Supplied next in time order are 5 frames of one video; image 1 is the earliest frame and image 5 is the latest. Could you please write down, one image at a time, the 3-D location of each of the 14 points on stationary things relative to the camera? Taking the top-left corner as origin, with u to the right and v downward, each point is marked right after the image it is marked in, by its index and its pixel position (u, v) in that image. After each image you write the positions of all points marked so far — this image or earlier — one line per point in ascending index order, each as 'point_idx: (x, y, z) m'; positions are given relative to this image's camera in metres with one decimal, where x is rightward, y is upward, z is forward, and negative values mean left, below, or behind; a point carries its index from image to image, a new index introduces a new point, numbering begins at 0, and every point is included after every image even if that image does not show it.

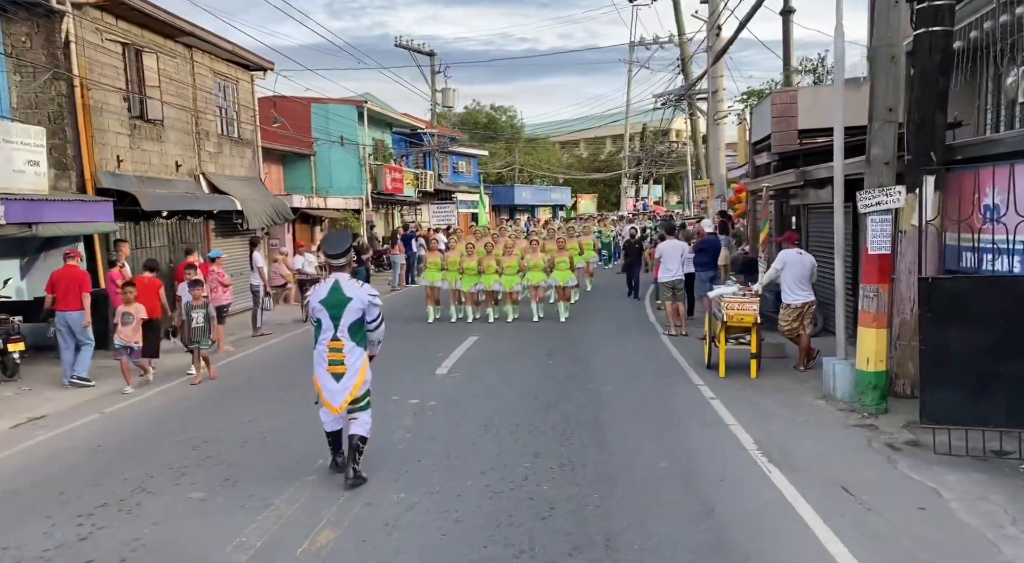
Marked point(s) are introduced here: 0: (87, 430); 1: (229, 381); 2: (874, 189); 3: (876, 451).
0: (-4.2, -1.5, +8.2) m
1: (-3.7, -1.3, +10.9) m
2: (+3.5, +0.9, +8.1) m
3: (+3.1, -1.4, +7.0) m
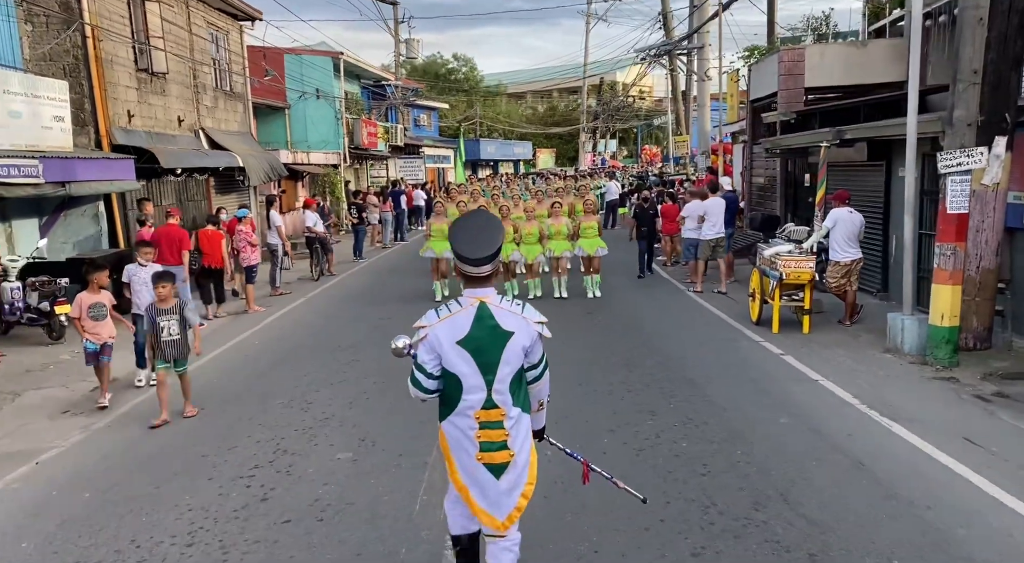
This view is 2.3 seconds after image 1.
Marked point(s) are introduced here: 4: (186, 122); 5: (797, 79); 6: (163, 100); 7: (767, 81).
0: (-3.3, -1.1, +8.1) m
1: (-2.9, -0.7, +10.7) m
2: (+4.4, +1.3, +8.3) m
3: (+4.1, -1.1, +7.4) m
4: (-6.9, +3.4, +17.7) m
5: (+5.9, +4.2, +17.3) m
6: (-6.9, +3.6, +16.5) m
7: (+5.8, +4.6, +19.0) m
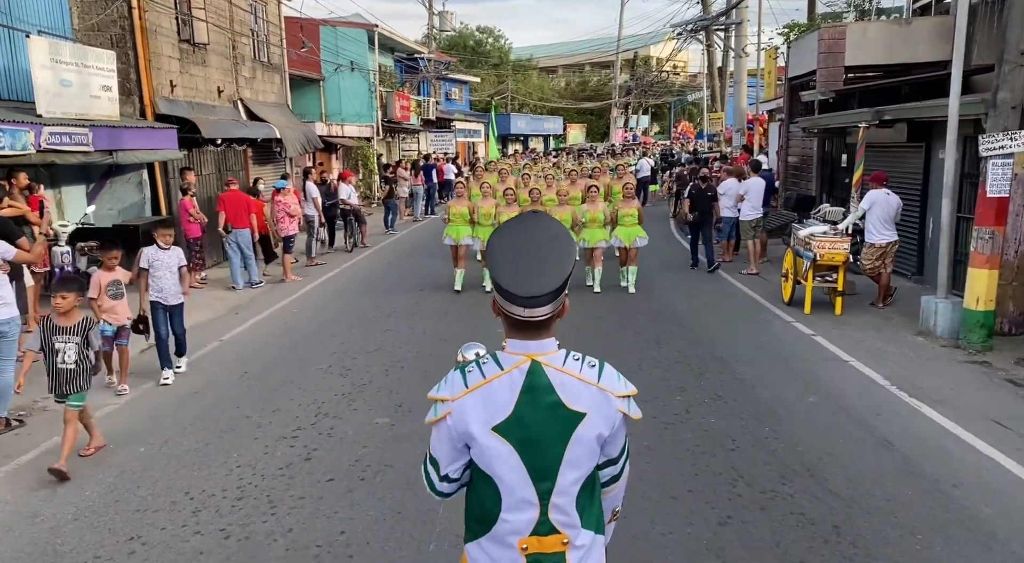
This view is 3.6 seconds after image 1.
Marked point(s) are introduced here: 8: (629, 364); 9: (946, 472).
0: (-2.9, -0.8, +8.4) m
1: (-2.5, -0.4, +11.0) m
2: (+4.8, +1.5, +8.2) m
3: (+4.3, -0.9, +7.4) m
4: (-6.2, +4.1, +17.9) m
5: (+6.7, +4.6, +17.0) m
6: (-6.2, +4.2, +16.8) m
7: (+6.6, +5.0, +18.7) m
8: (+1.1, -0.8, +8.1) m
9: (+2.7, -1.2, +5.2) m
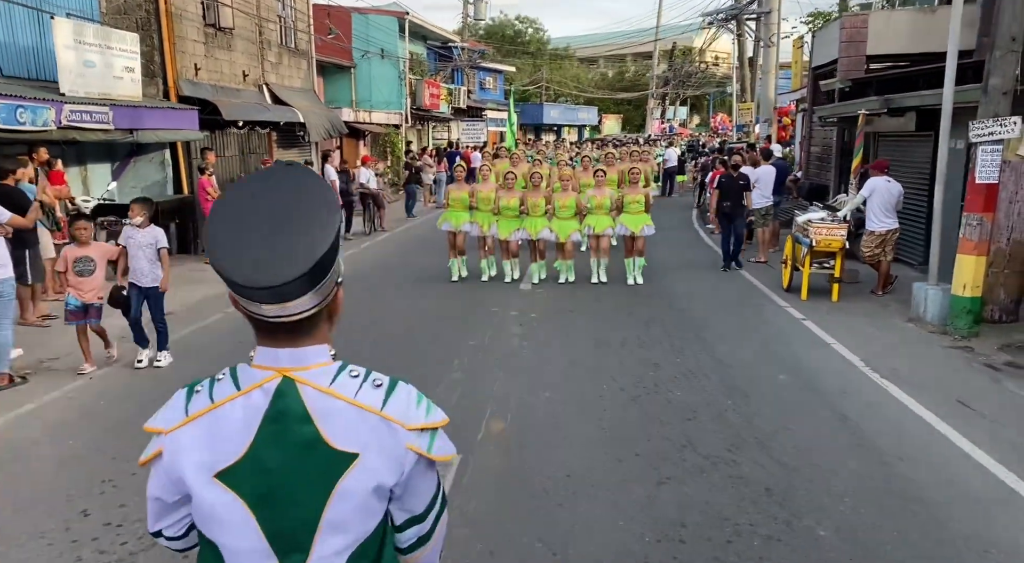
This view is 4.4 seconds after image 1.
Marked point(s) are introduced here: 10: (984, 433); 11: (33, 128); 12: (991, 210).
0: (-3.1, -0.5, +8.7) m
1: (-2.5, 0.0, +11.3) m
2: (+4.7, +1.6, +8.2) m
3: (+4.2, -0.8, +7.4) m
4: (-5.8, +4.5, +18.4) m
5: (+7.0, +4.8, +16.9) m
6: (-5.8, +4.7, +17.2) m
7: (+7.1, +5.2, +18.6) m
8: (+1.0, -0.6, +8.2) m
9: (+2.4, -1.1, +5.3) m
10: (+3.2, -1.0, +5.7) m
11: (-5.8, +1.8, +10.0) m
12: (+4.8, +0.7, +8.4) m
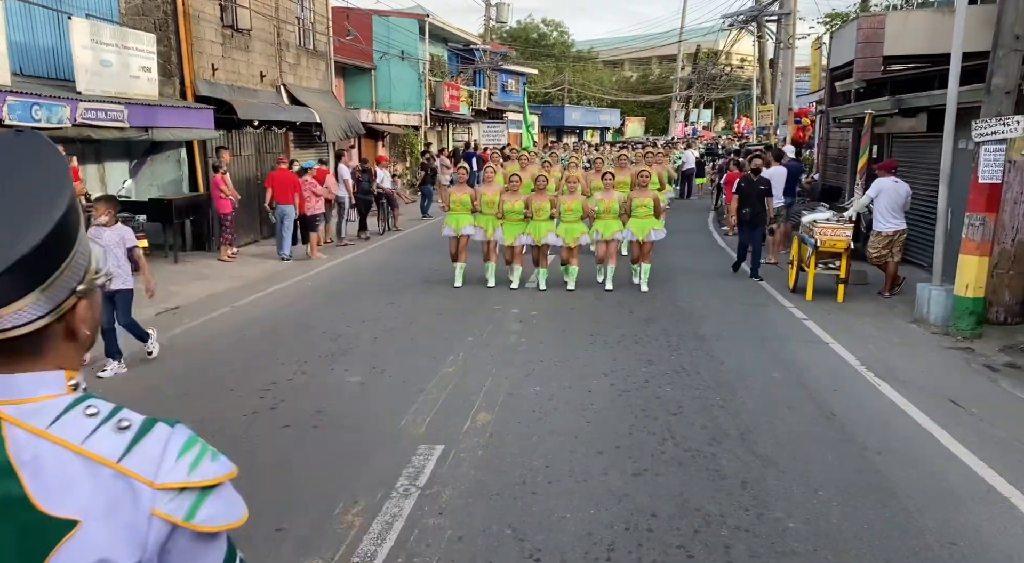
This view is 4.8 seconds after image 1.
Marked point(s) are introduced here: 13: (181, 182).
0: (-3.1, -0.4, +8.9) m
1: (-2.4, 0.0, +11.5) m
2: (+4.7, +1.6, +8.2) m
3: (+4.1, -0.8, +7.4) m
4: (-5.4, +4.6, +18.6) m
5: (+7.3, +4.7, +16.8) m
6: (-5.6, +4.7, +17.4) m
7: (+7.4, +5.1, +18.5) m
8: (+1.0, -0.6, +8.3) m
9: (+2.3, -1.0, +5.3) m
10: (+3.1, -1.0, +5.7) m
11: (-5.7, +1.9, +10.2) m
12: (+4.8, +0.7, +8.3) m
13: (-5.9, +1.8, +14.8) m
